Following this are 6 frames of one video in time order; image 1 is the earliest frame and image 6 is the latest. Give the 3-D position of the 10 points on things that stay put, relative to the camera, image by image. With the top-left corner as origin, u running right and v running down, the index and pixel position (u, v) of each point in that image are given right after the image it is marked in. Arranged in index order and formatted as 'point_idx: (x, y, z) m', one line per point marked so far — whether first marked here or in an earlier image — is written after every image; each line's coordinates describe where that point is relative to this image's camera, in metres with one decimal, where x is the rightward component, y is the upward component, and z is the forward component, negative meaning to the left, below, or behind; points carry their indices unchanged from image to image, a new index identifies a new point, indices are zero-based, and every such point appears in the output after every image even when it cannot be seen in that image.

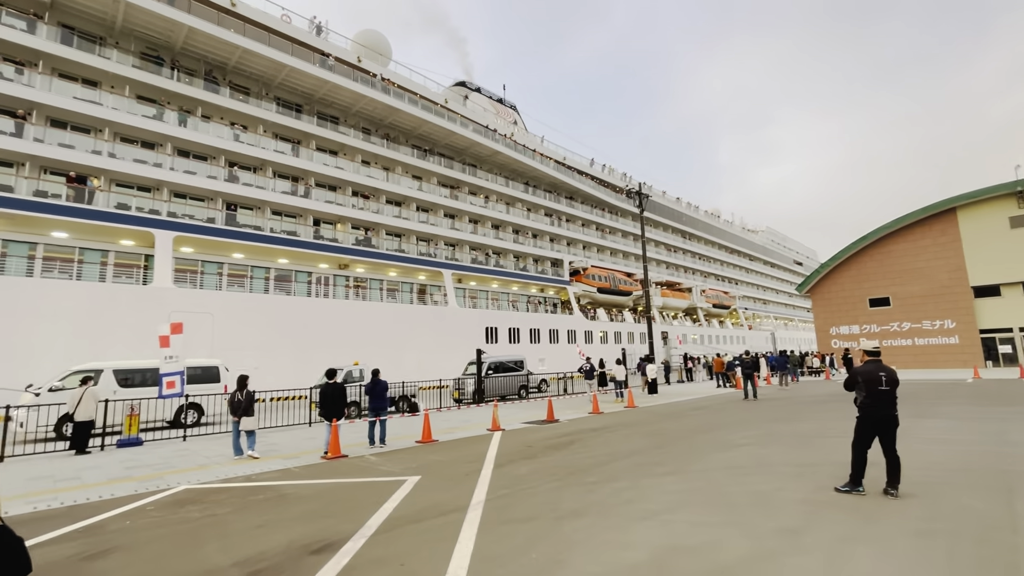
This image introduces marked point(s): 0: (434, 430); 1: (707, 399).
0: (-1.4, -2.5, +8.4) m
1: (+5.3, -3.0, +12.8) m
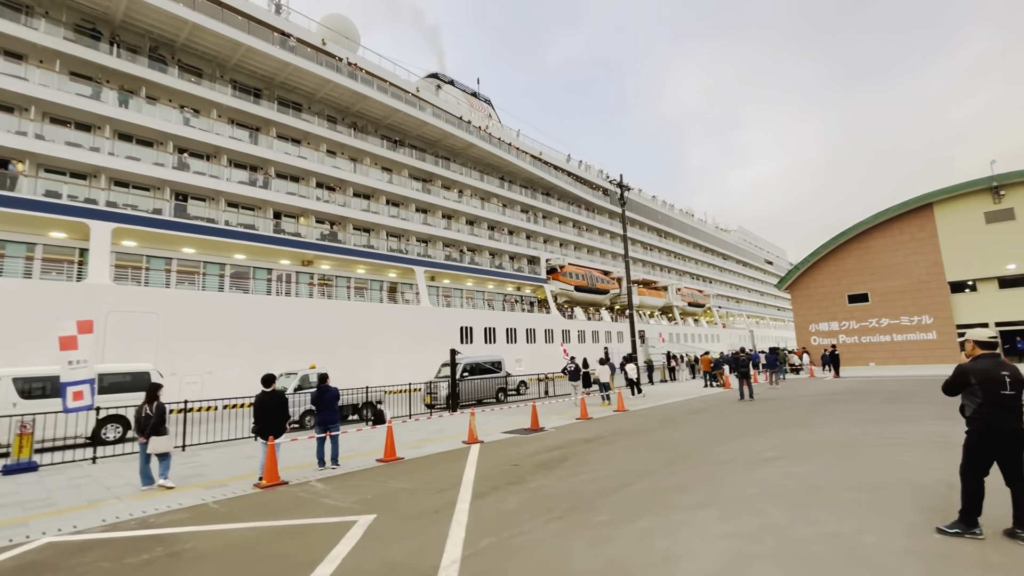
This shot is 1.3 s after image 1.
0: (-1.7, -2.4, +7.2) m
1: (+4.7, -2.8, +12.0) m
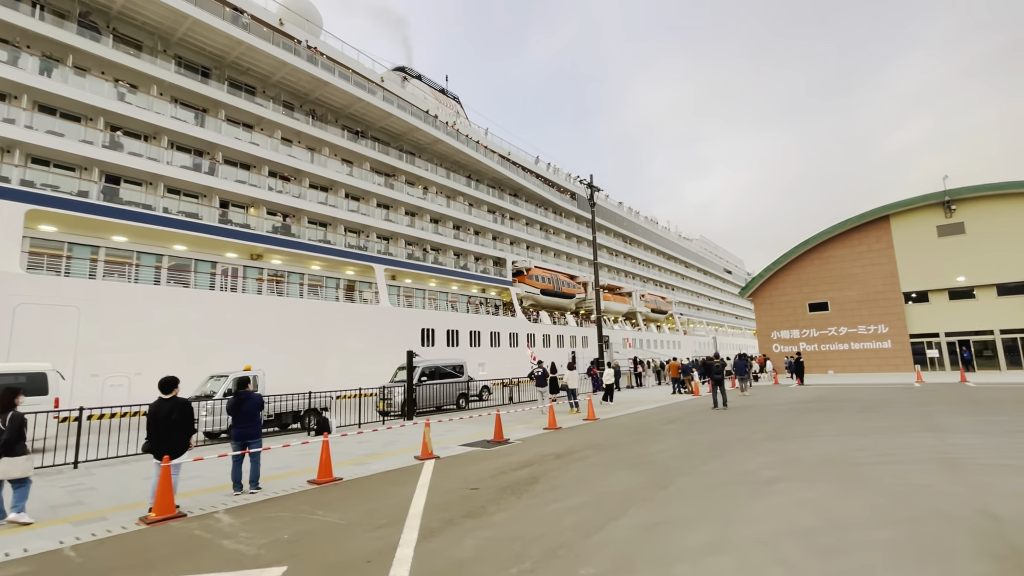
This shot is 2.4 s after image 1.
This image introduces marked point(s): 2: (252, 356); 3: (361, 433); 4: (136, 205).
0: (-2.2, -2.2, +6.2) m
1: (+3.8, -2.9, +11.4) m
2: (-9.7, -2.5, +17.8) m
3: (-2.5, -2.4, +8.0) m
4: (-14.2, +3.1, +18.0) m
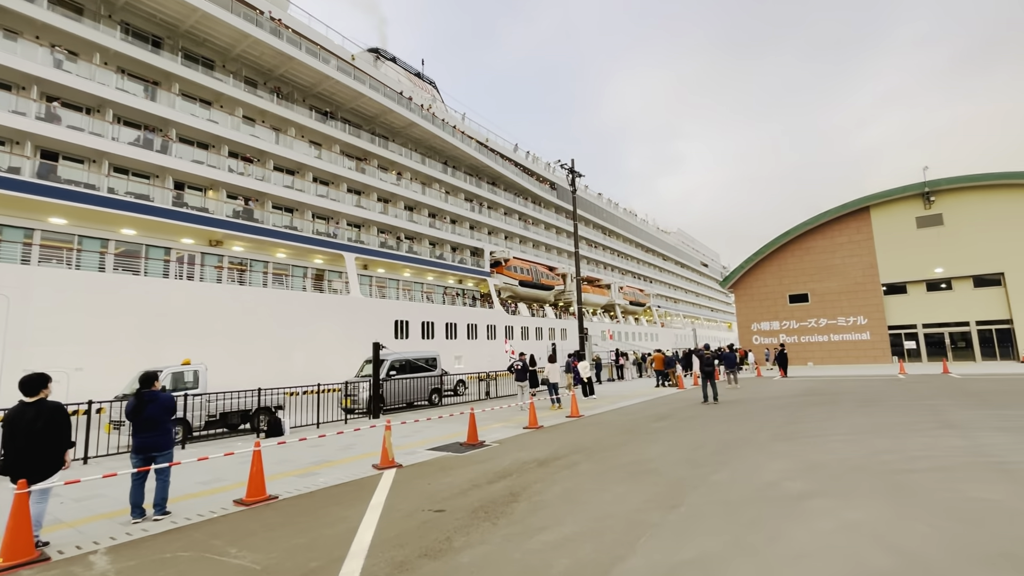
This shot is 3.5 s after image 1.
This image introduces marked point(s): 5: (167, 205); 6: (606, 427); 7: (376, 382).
0: (-2.5, -2.0, +5.2) m
1: (+3.3, -2.6, +10.7) m
2: (-10.5, -2.1, +16.4) m
3: (-2.9, -2.2, +7.0) m
4: (-15.0, +3.6, +16.4) m
5: (-13.4, +3.2, +18.5) m
6: (+1.5, -2.2, +7.5) m
7: (-2.9, -2.0, +10.0) m
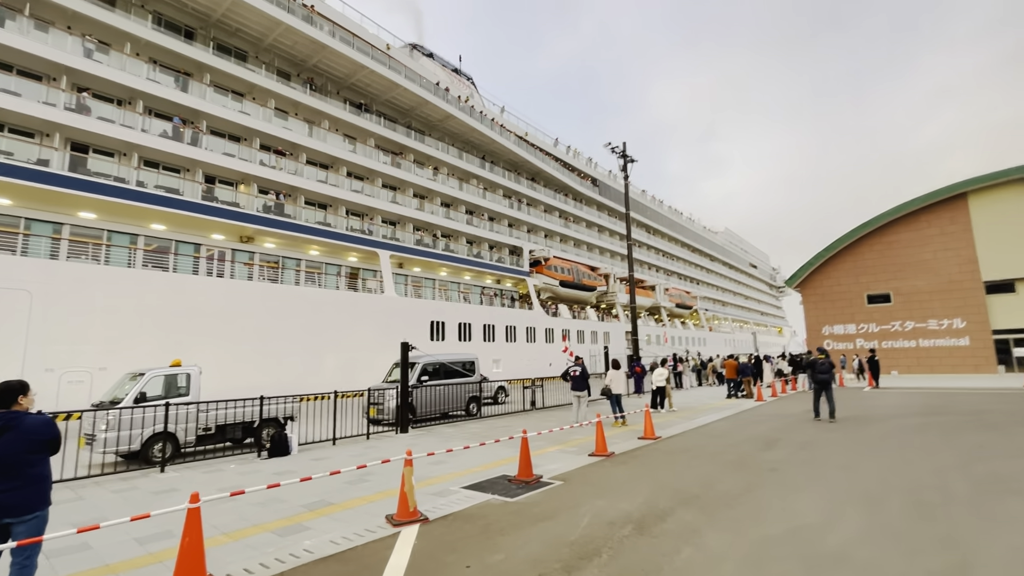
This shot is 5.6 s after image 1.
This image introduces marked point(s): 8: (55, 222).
0: (-1.9, -1.8, +3.6) m
1: (+4.3, -2.4, +8.7) m
2: (-9.0, -2.0, +15.4) m
3: (-2.2, -2.0, +5.4) m
4: (-13.5, +3.7, +15.8) m
5: (-11.8, +3.3, +17.8) m
6: (+2.2, -2.0, +5.7) m
7: (-1.9, -1.8, +8.5) m
8: (-15.0, +2.2, +15.6) m
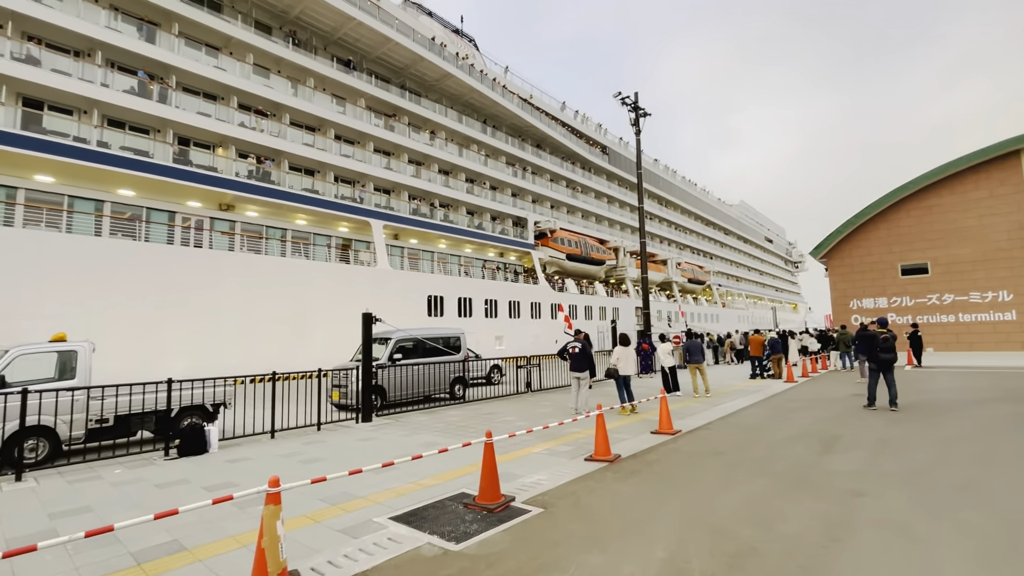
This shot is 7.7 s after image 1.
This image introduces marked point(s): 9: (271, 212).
0: (-2.2, -1.4, +2.2) m
1: (+4.1, -1.8, +7.1) m
2: (-9.1, -1.1, +14.1) m
3: (-2.4, -1.5, +4.0) m
4: (-13.6, +4.6, +14.4) m
5: (-11.8, +4.3, +16.3) m
6: (+2.0, -1.5, +4.2) m
7: (-2.1, -1.2, +7.0) m
8: (-15.1, +3.1, +14.3) m
9: (-9.8, +3.1, +19.4) m
